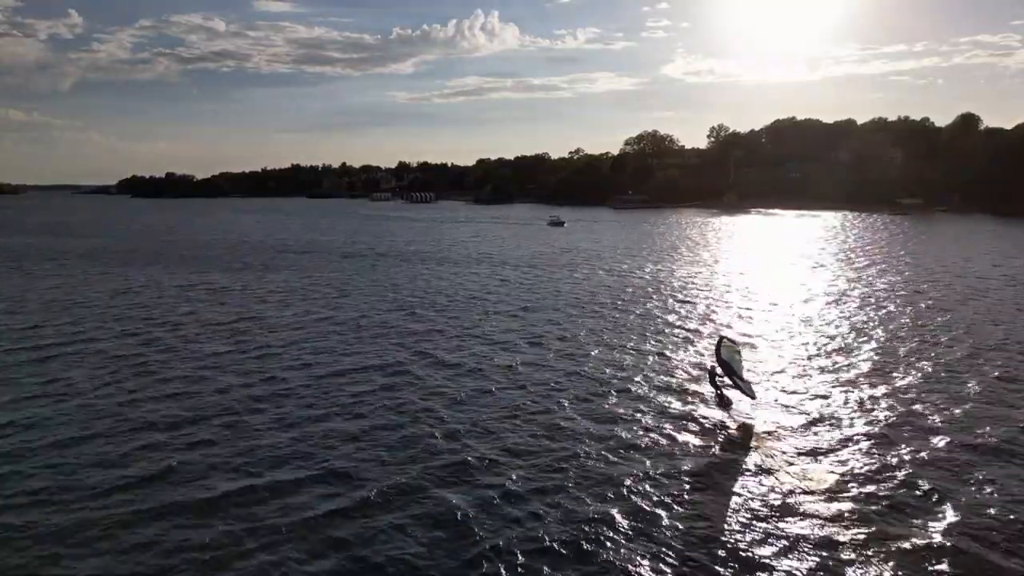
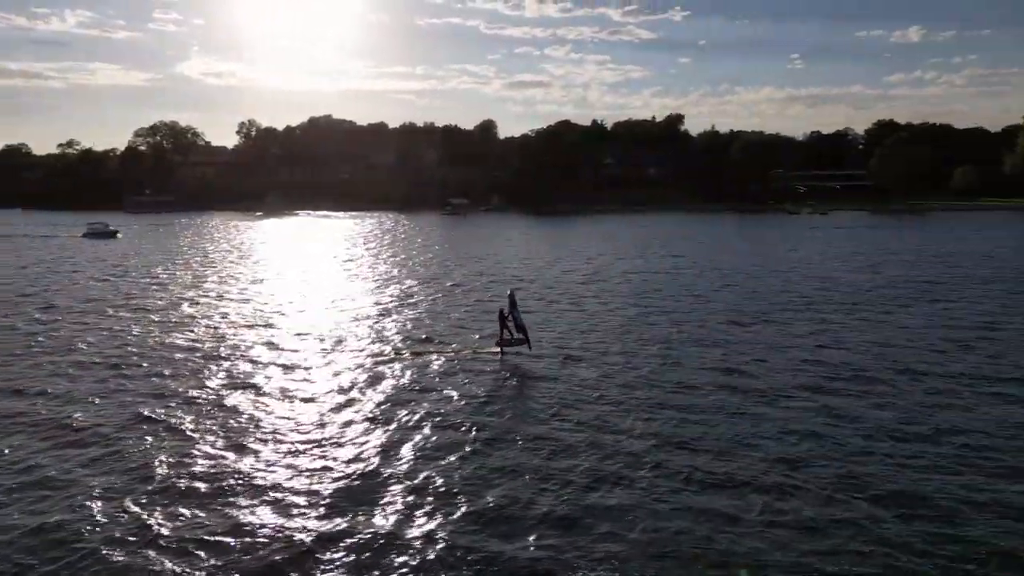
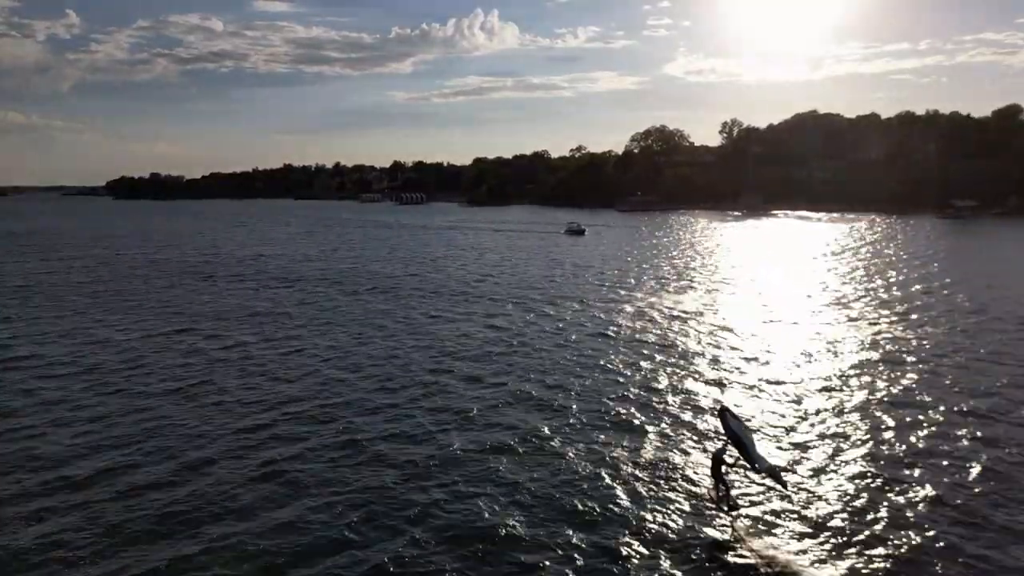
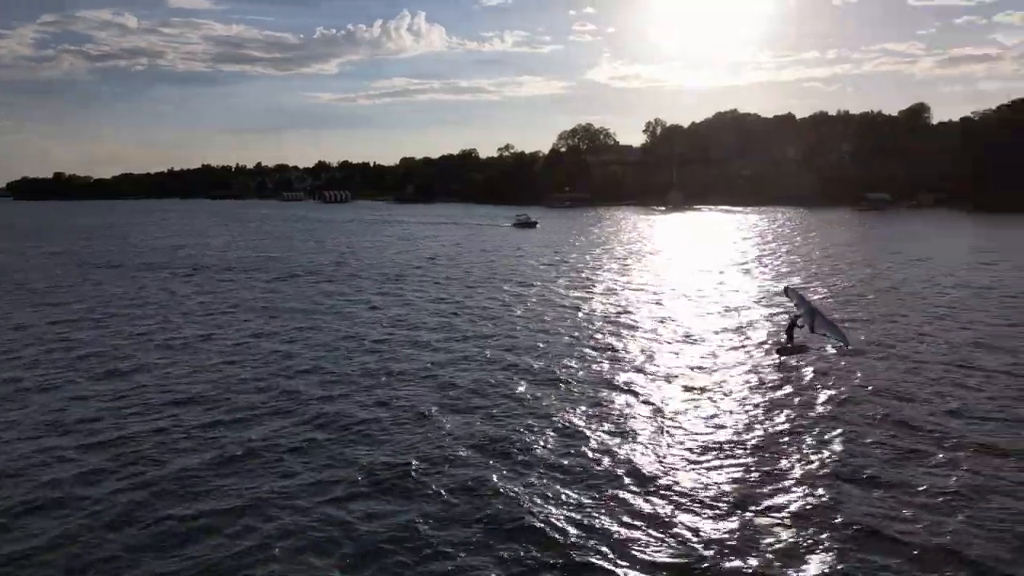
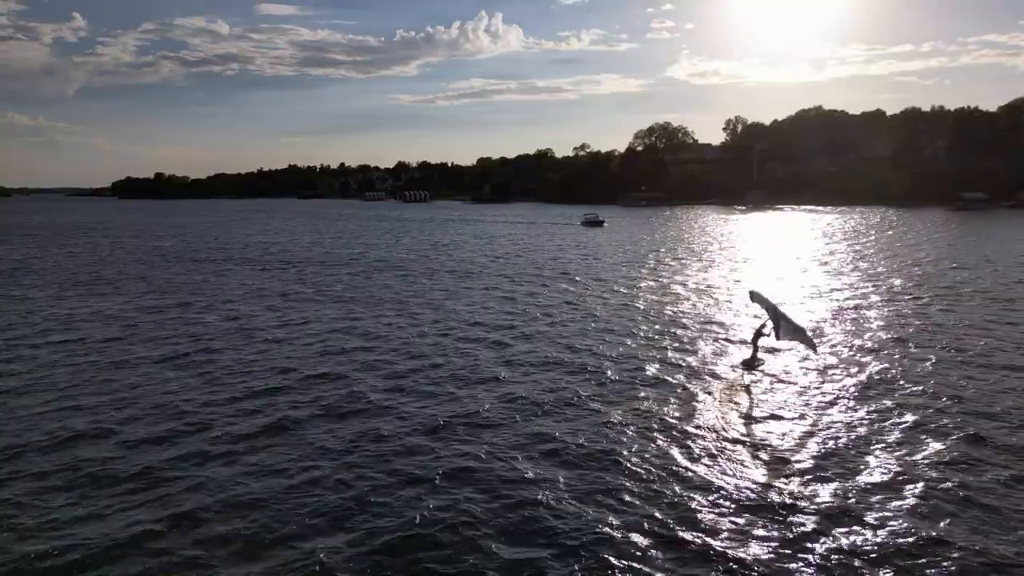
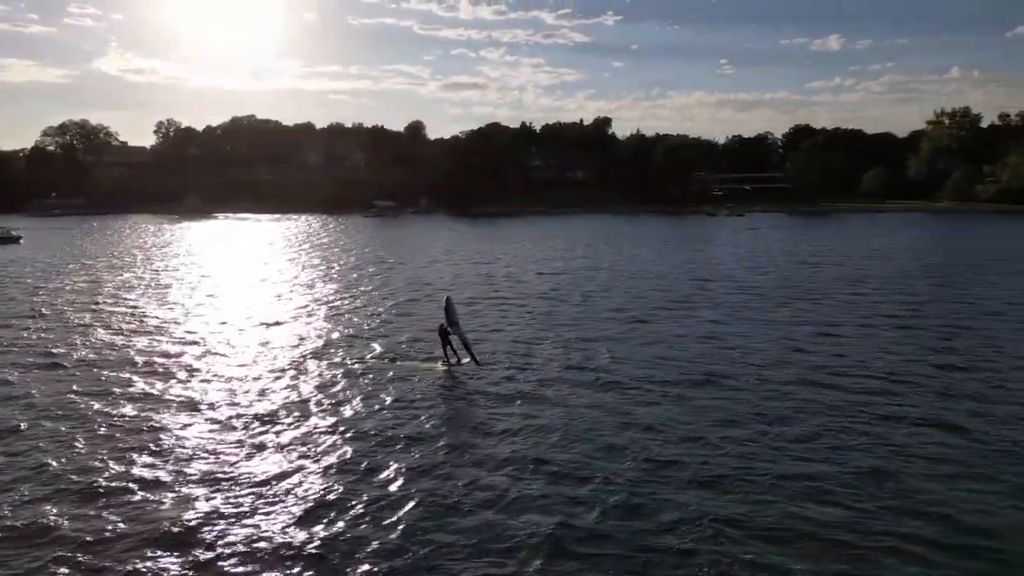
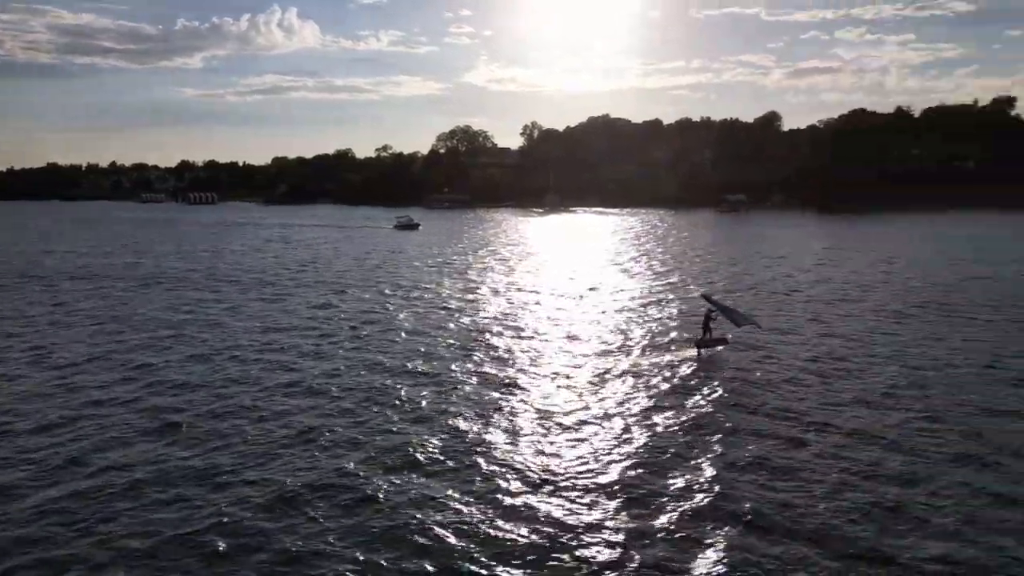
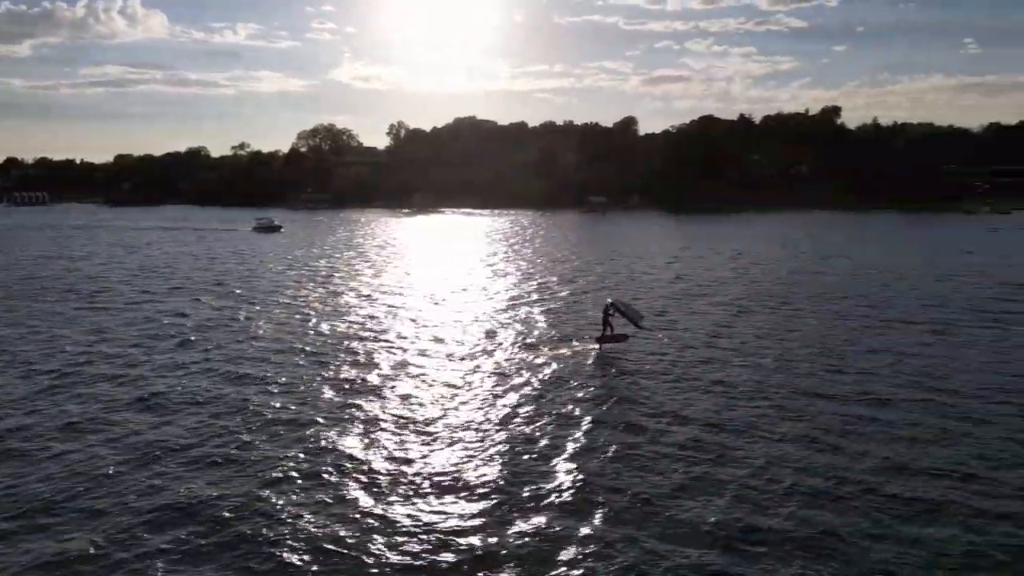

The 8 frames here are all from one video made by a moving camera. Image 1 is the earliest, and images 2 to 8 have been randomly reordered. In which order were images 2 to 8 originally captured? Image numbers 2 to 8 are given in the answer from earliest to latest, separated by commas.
3, 5, 4, 7, 8, 2, 6
